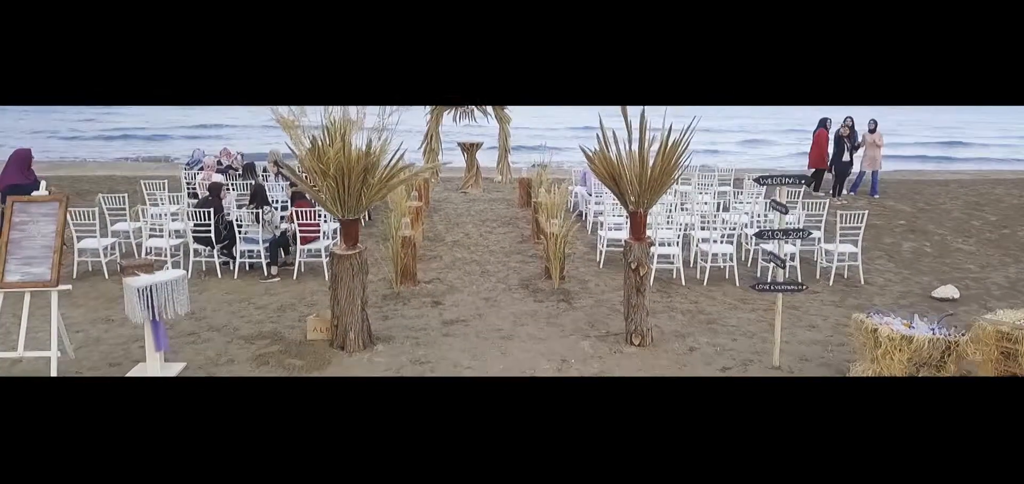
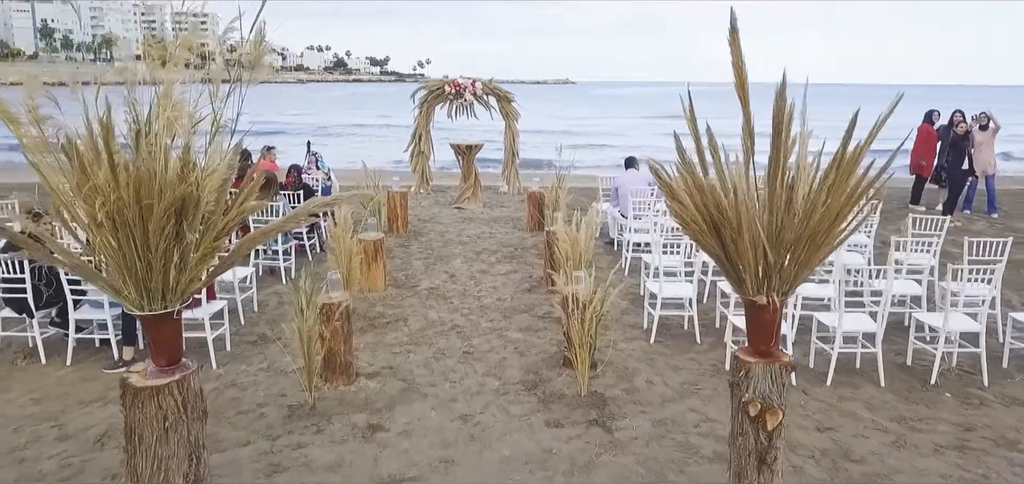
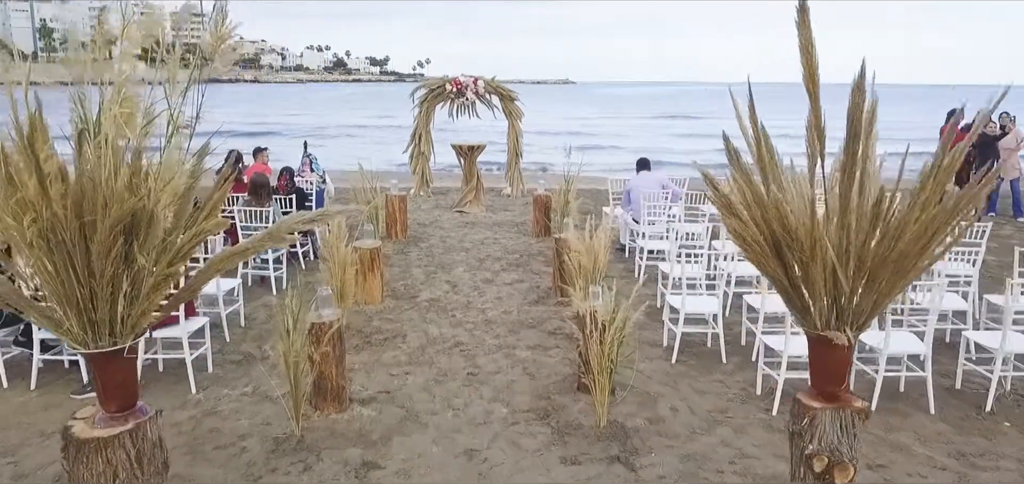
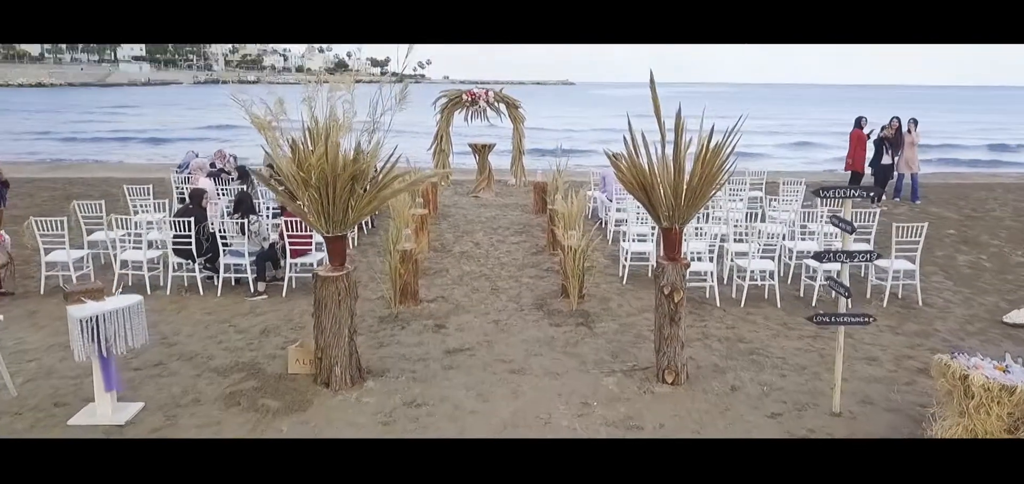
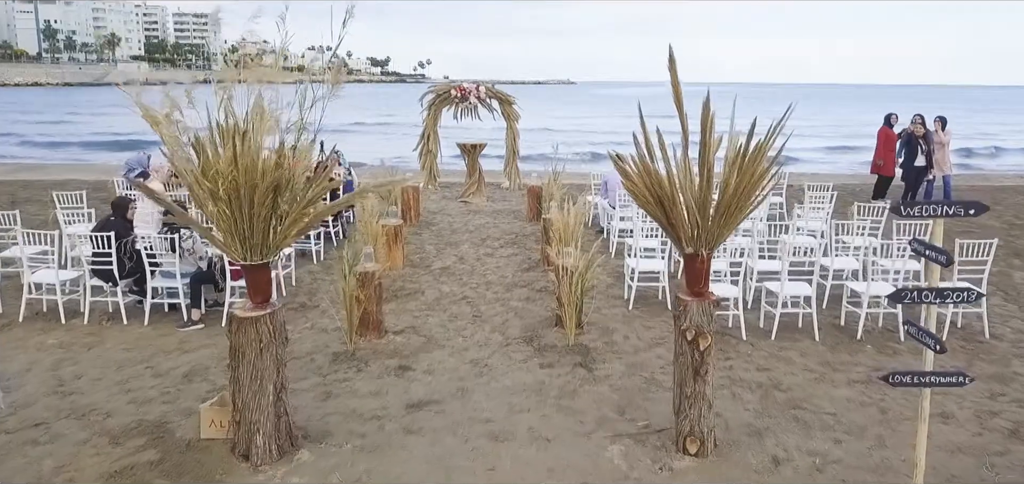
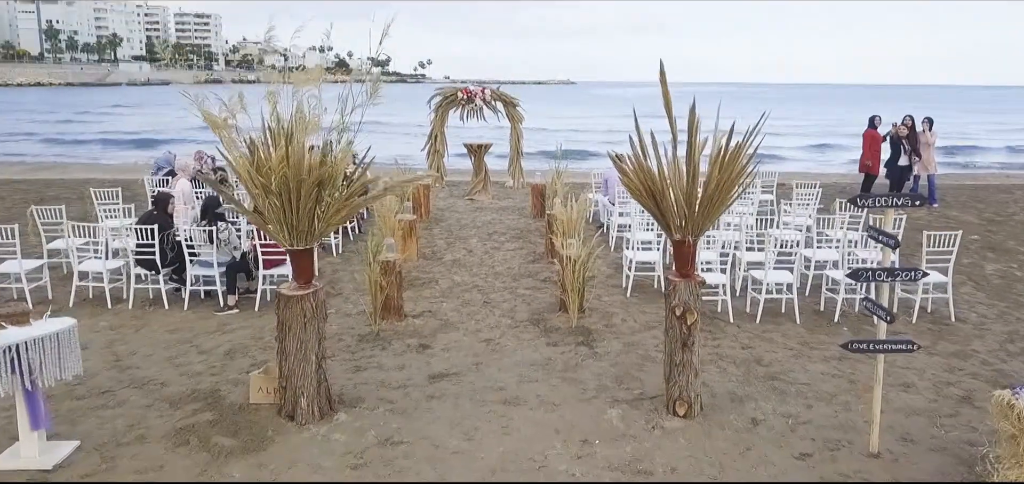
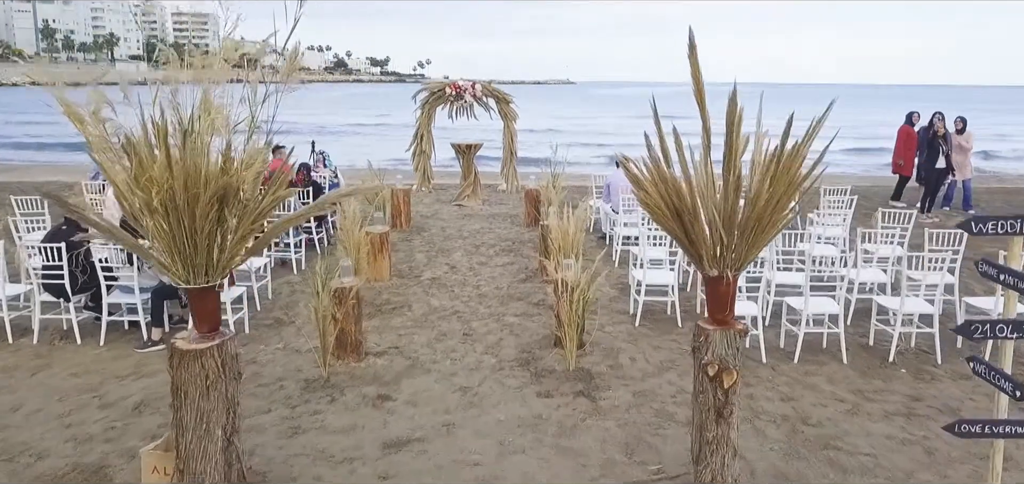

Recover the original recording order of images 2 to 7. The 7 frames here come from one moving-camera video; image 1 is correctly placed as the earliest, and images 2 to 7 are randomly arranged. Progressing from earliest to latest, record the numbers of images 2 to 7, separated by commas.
4, 6, 5, 7, 2, 3
